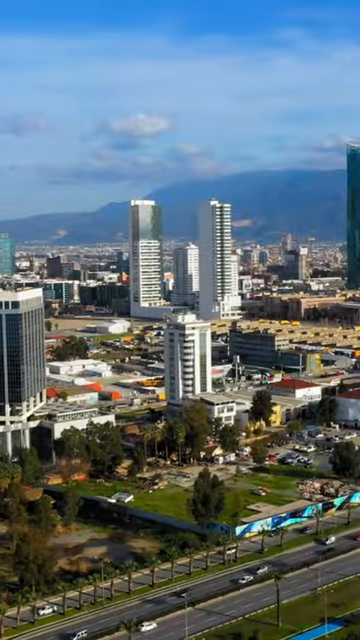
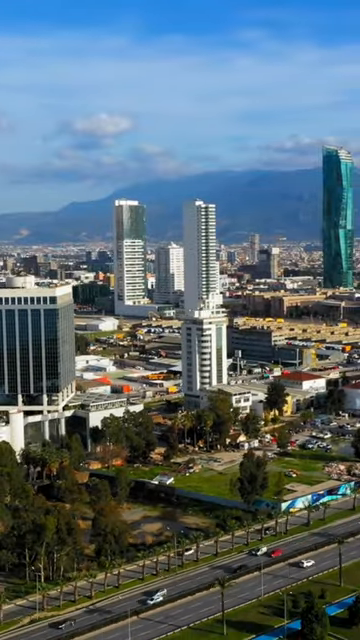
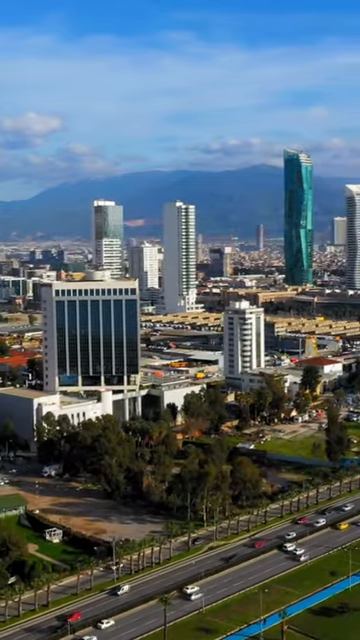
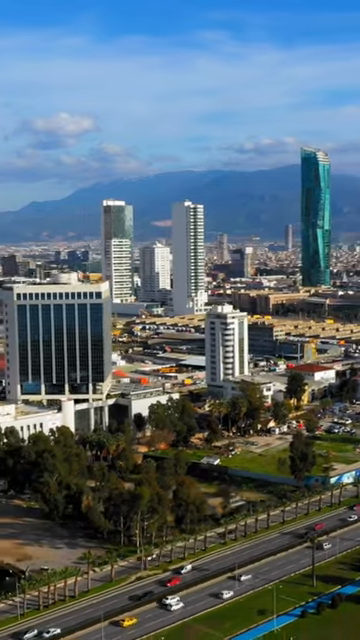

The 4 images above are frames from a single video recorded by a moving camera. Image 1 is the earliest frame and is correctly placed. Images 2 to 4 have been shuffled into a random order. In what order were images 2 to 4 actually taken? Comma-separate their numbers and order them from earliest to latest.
2, 4, 3
